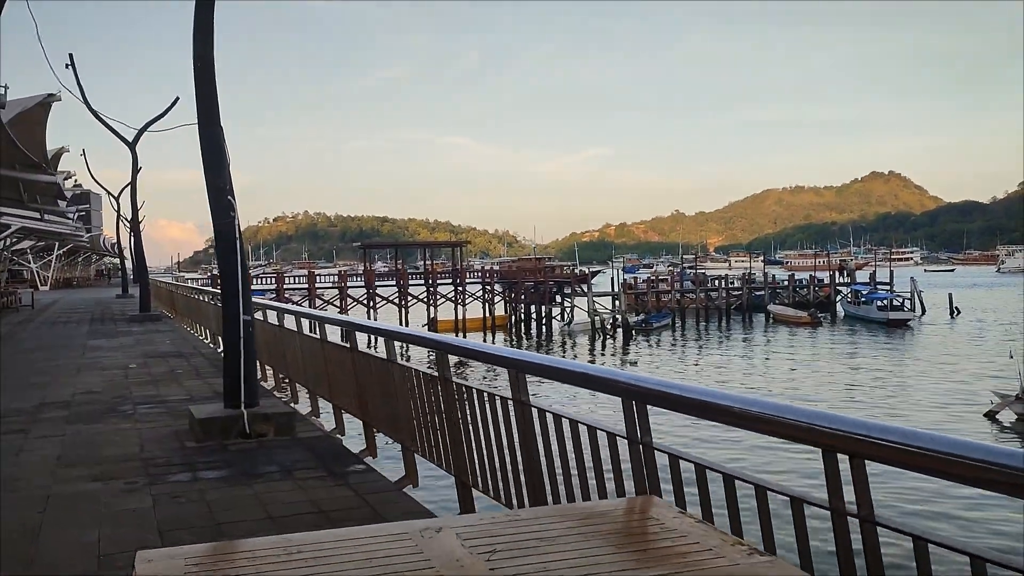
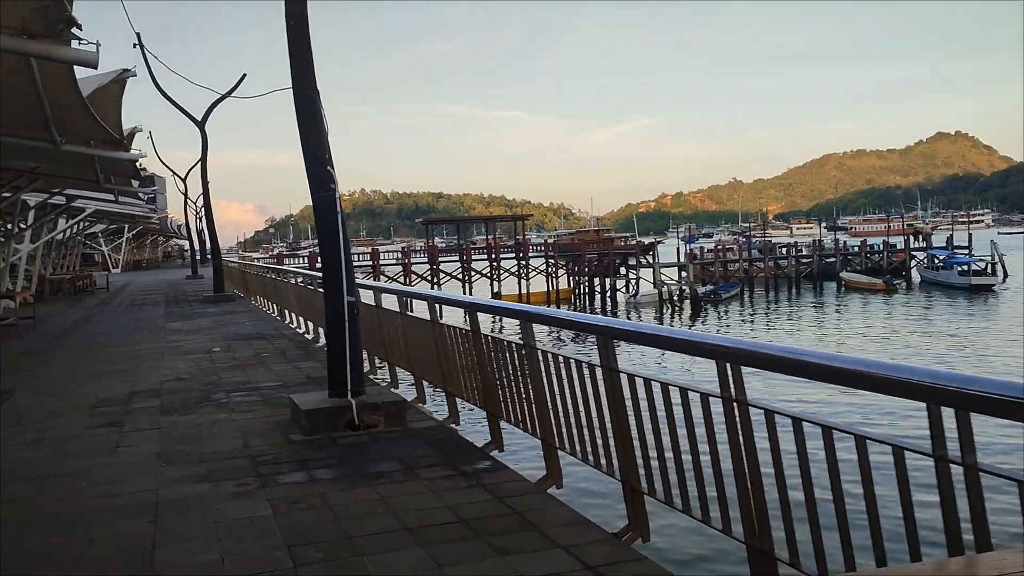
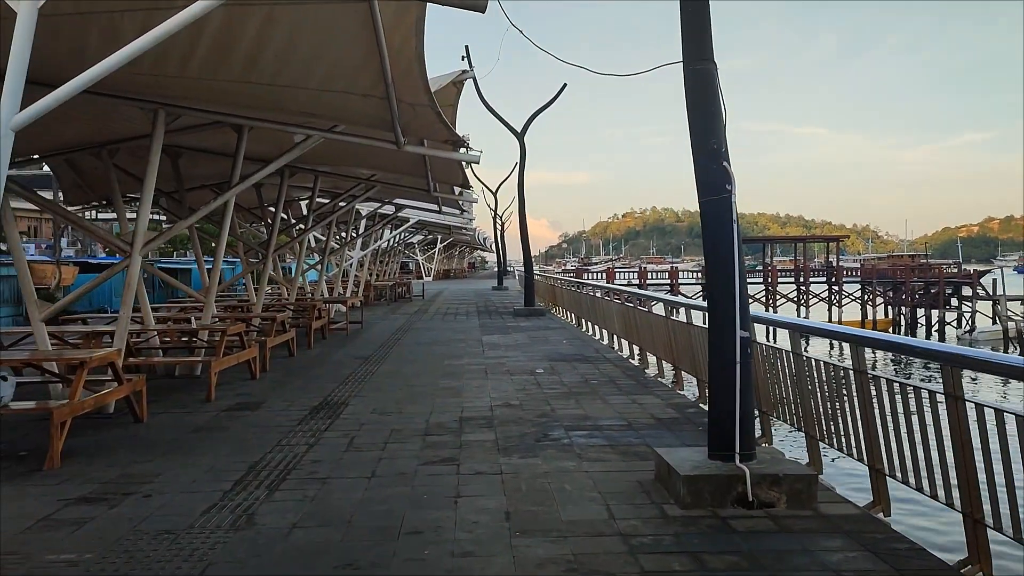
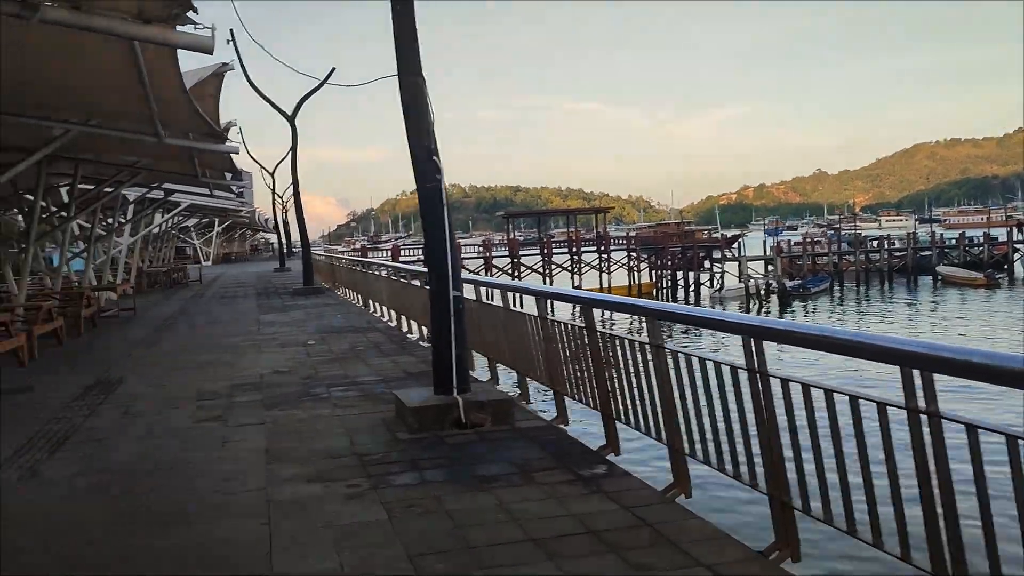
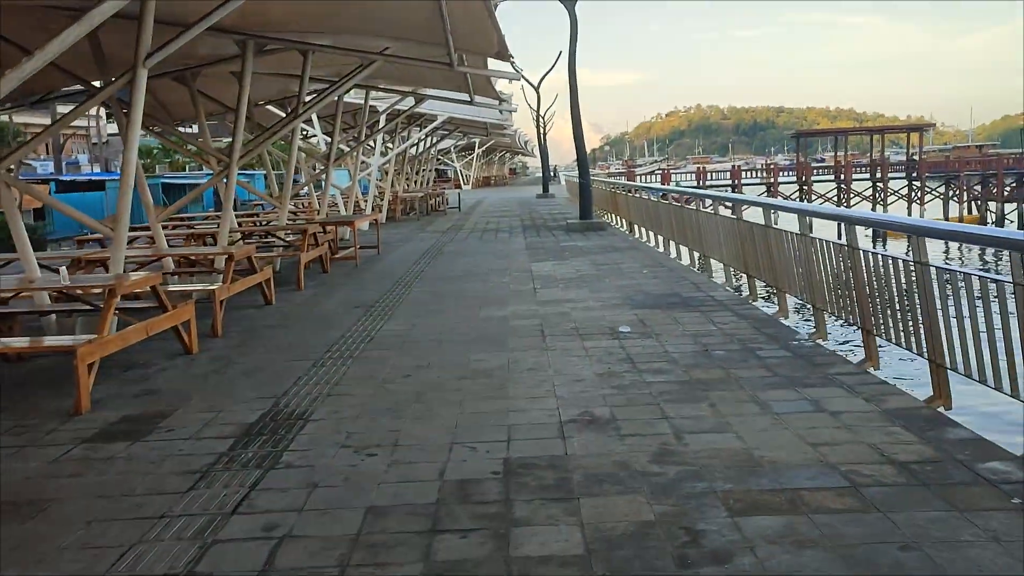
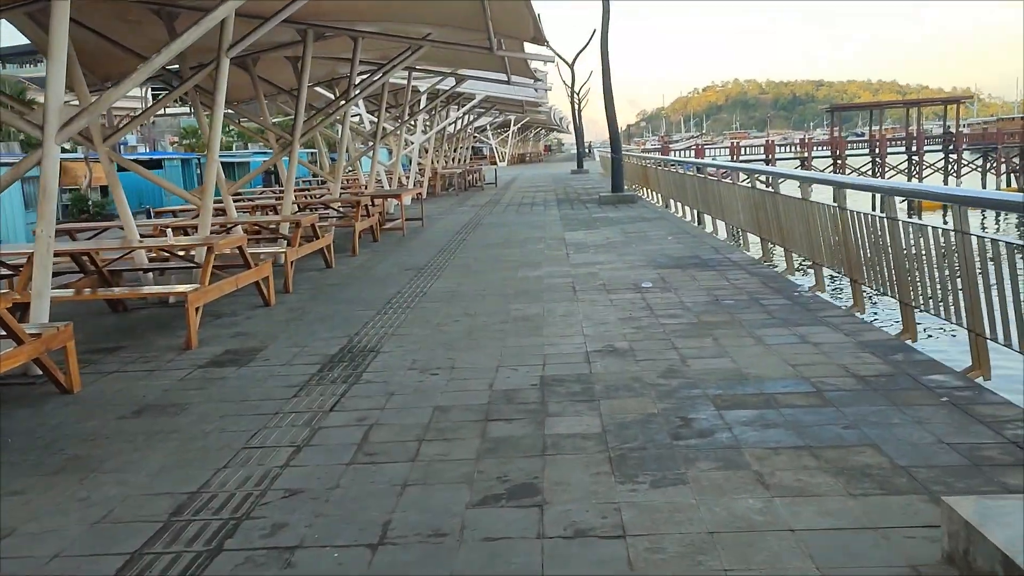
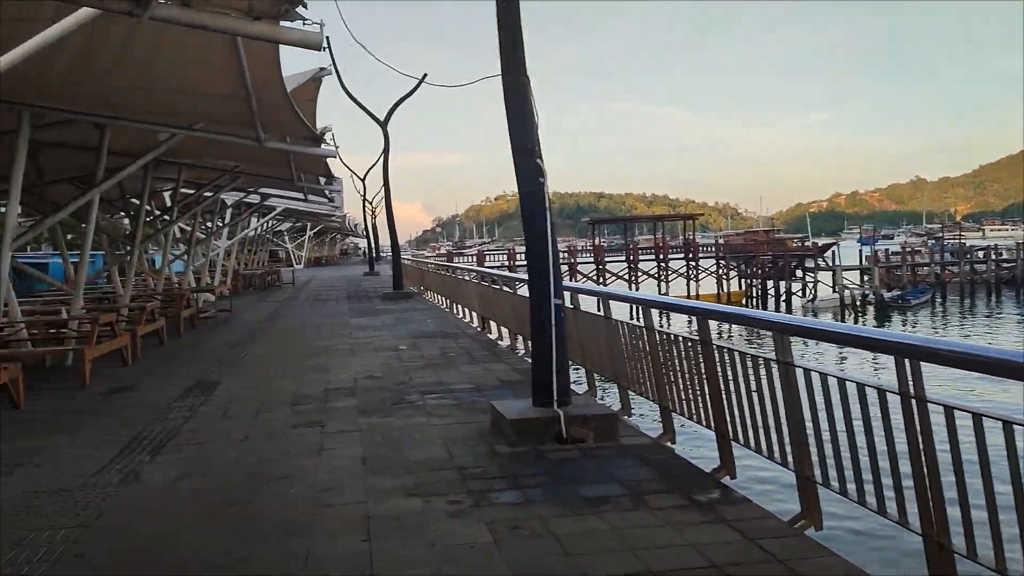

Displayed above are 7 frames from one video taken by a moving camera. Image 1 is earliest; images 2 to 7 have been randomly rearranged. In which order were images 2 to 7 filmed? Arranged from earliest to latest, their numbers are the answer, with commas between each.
2, 4, 7, 3, 6, 5
